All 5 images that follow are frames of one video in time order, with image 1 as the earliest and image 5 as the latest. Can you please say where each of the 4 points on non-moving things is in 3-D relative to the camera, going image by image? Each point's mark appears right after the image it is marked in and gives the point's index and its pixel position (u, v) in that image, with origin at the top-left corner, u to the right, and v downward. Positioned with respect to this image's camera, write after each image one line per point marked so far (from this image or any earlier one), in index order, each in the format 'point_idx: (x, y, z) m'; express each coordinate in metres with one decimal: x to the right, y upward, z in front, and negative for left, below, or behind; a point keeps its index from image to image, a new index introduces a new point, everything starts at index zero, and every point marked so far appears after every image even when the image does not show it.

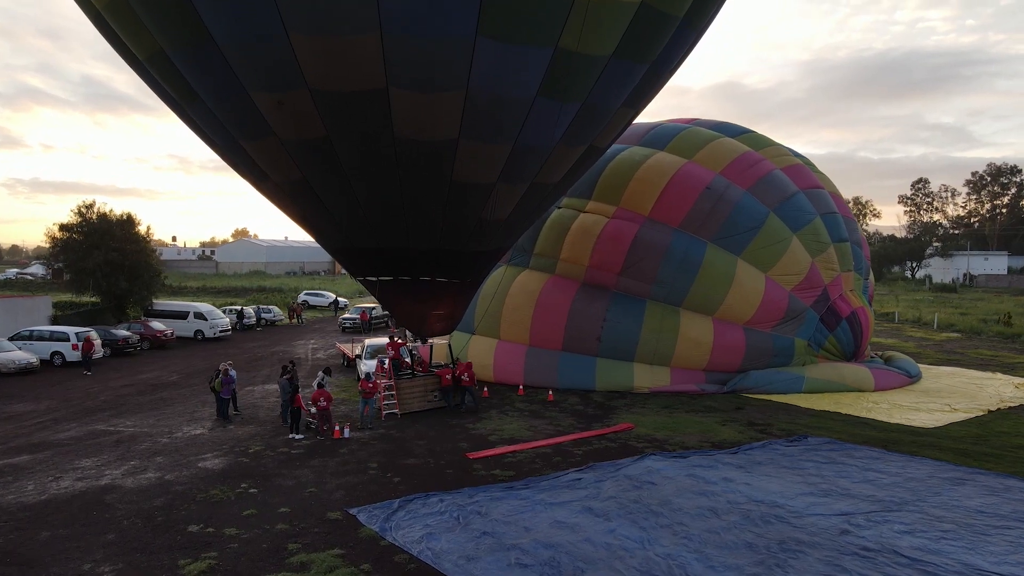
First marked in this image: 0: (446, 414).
0: (-1.2, -2.4, +11.1) m
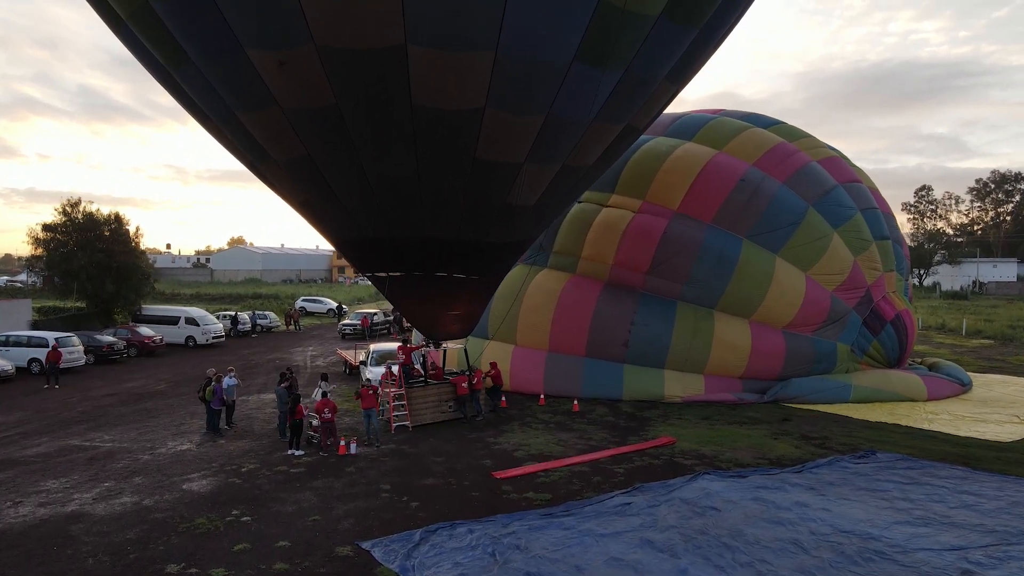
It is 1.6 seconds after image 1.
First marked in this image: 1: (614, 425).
0: (-0.9, -2.4, +10.0) m
1: (+1.7, -2.3, +9.7) m
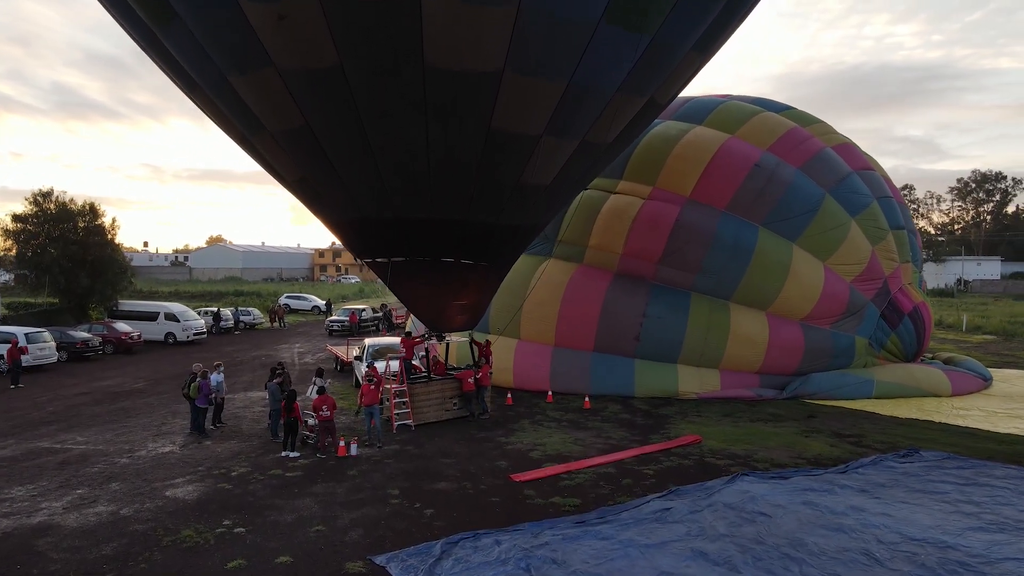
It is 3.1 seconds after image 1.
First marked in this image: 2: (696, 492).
0: (-0.7, -2.2, +9.4) m
1: (+1.9, -2.1, +9.1) m
2: (+1.9, -2.1, +6.1) m
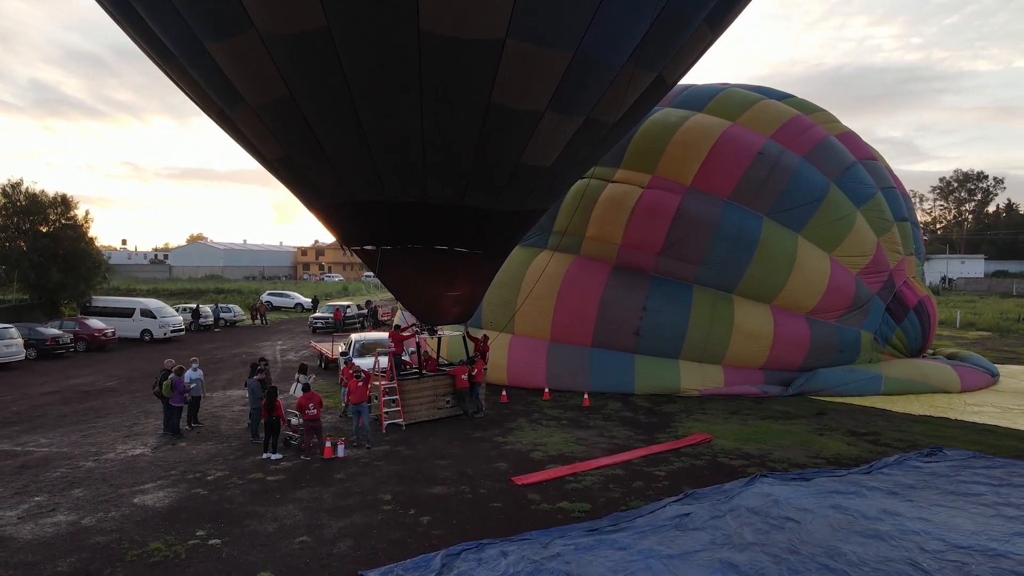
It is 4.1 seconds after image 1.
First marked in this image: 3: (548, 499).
0: (-0.7, -2.1, +8.8) m
1: (+1.8, -2.0, +8.6) m
2: (+2.0, -2.0, +5.7) m
3: (+0.4, -2.1, +5.8) m
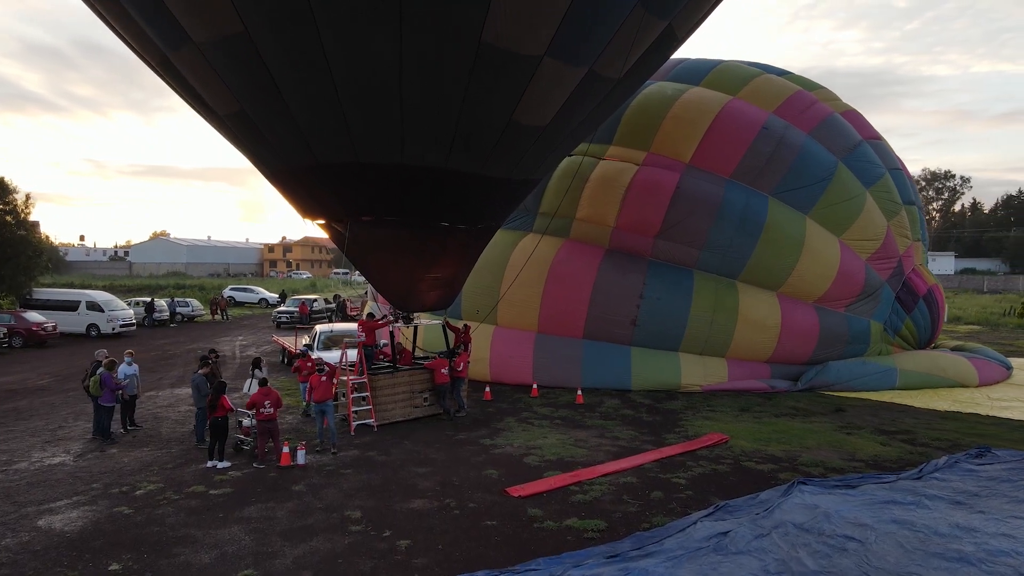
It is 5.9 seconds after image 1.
0: (-0.9, -1.8, +7.8) m
1: (+1.7, -1.7, +7.7) m
2: (+1.9, -1.8, +4.8) m
3: (+0.3, -1.9, +4.8) m
